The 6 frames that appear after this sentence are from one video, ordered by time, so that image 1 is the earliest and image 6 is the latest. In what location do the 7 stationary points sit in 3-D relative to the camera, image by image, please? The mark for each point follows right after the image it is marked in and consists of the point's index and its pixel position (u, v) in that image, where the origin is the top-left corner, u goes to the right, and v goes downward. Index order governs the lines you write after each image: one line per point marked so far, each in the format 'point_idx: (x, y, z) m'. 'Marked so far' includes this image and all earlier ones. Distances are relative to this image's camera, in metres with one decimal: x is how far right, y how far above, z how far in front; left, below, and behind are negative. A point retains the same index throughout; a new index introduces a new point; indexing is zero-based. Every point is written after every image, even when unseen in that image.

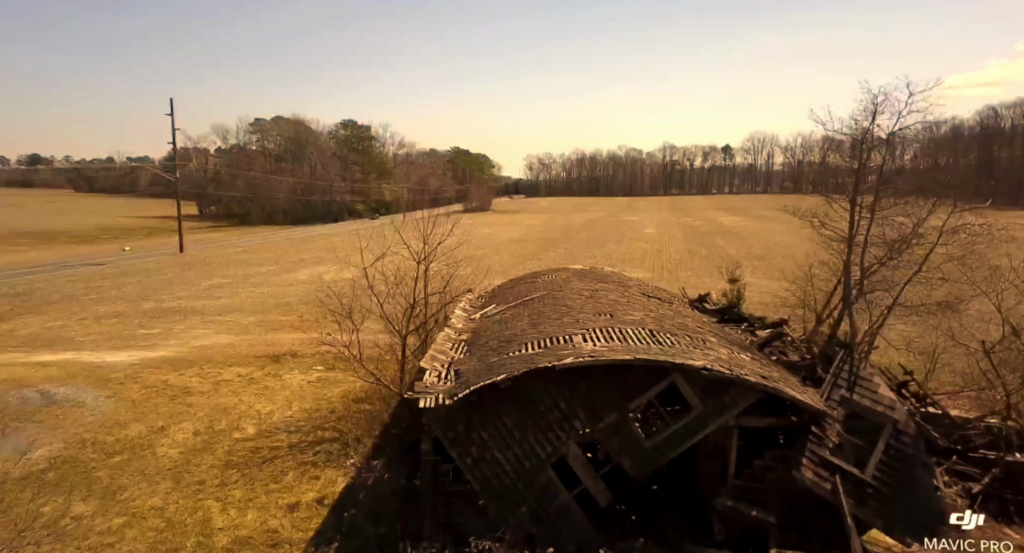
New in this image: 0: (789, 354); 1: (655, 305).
0: (+5.6, -1.6, +10.8) m
1: (+3.3, -0.7, +12.1) m
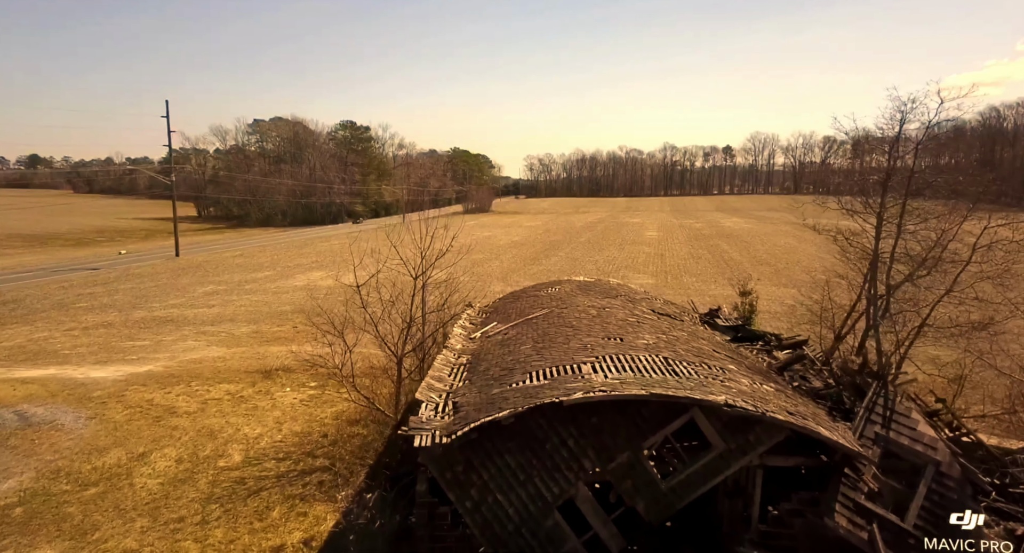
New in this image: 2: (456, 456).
0: (+5.7, -1.9, +10.1) m
1: (+3.3, -1.1, +11.4) m
2: (-0.8, -2.6, +7.8) m
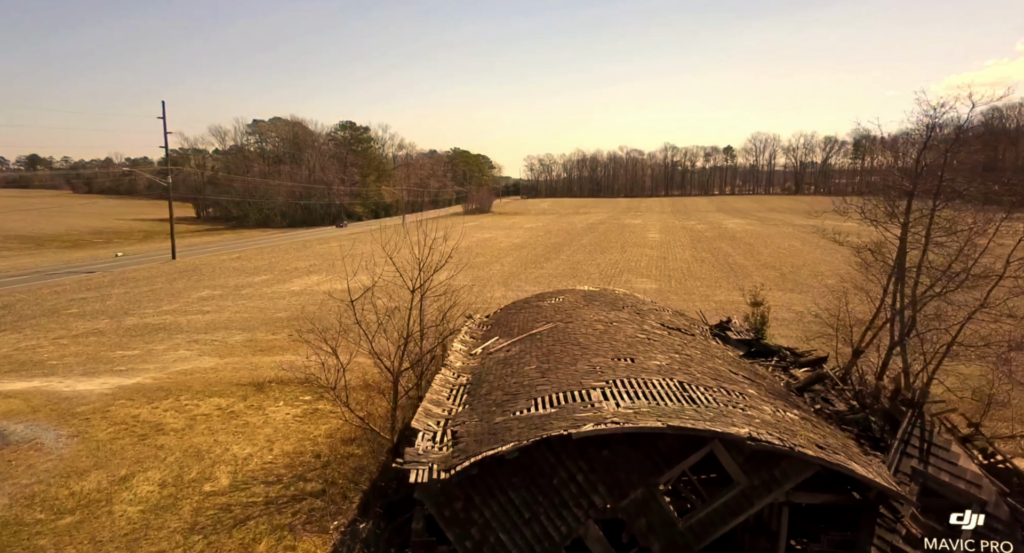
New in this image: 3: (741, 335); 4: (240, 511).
0: (+5.7, -2.2, +9.5) m
1: (+3.4, -1.3, +10.8) m
2: (-0.8, -2.9, +7.2) m
3: (+6.0, -1.5, +13.8) m
4: (-5.1, -4.4, +10.0) m
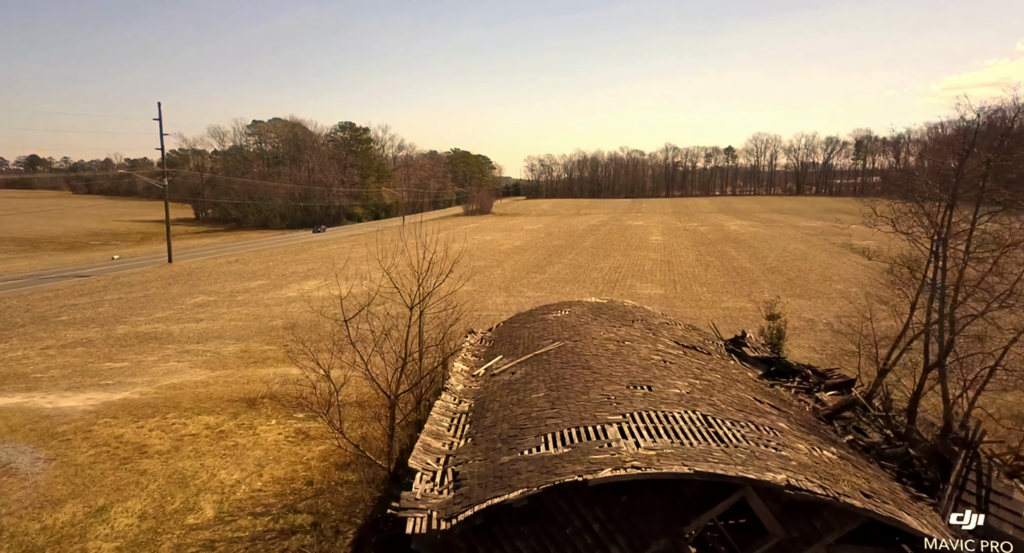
0: (+5.8, -2.5, +8.7) m
1: (+3.5, -1.7, +10.0) m
2: (-0.7, -3.2, +6.5) m
3: (+6.1, -1.8, +13.1) m
4: (-5.0, -4.7, +9.3) m
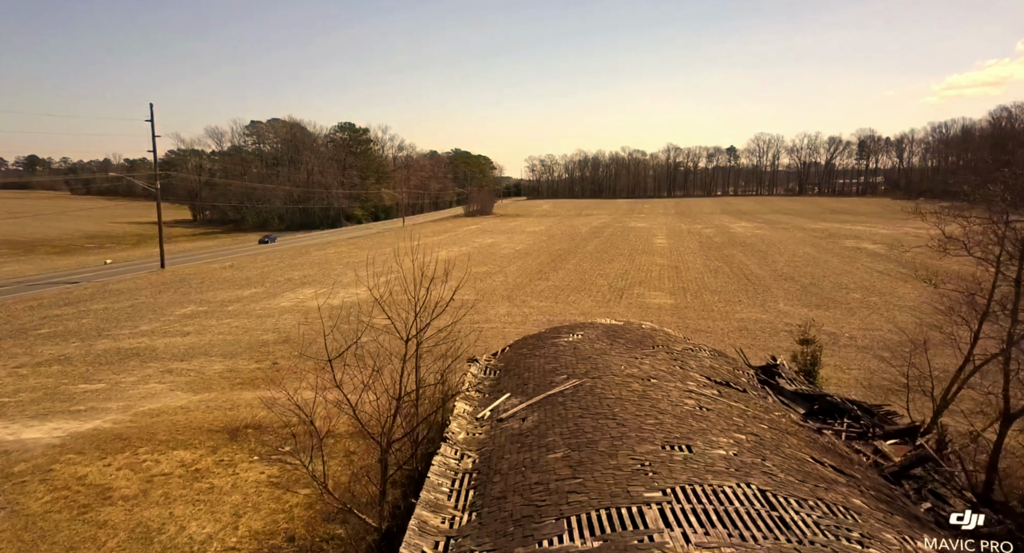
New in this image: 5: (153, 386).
0: (+6.0, -3.1, +7.3) m
1: (+3.7, -2.2, +8.7) m
2: (-0.5, -3.7, +5.1) m
3: (+6.2, -2.4, +11.7) m
4: (-4.8, -5.2, +7.9) m
5: (-12.2, -3.7, +18.1) m
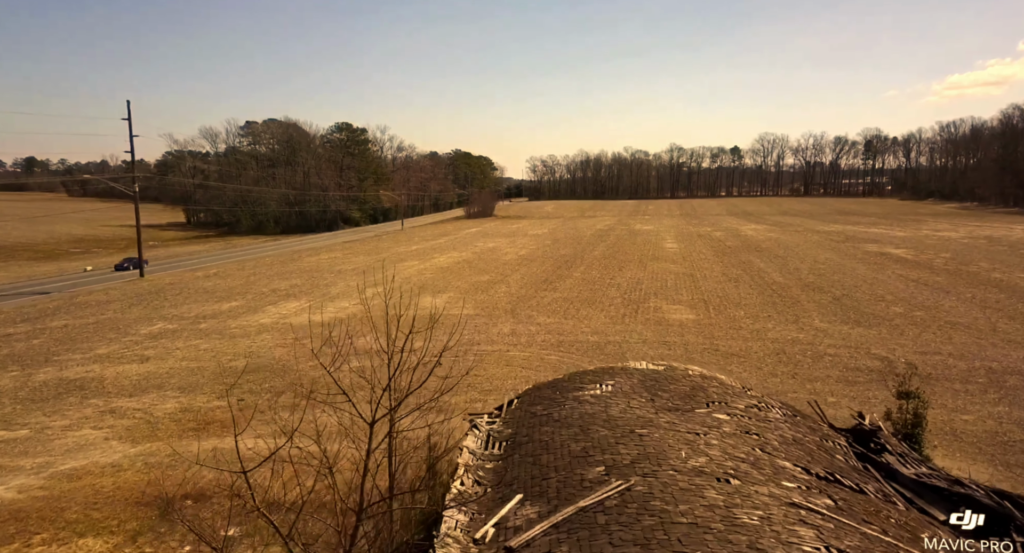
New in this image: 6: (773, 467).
0: (+6.2, -3.7, +4.2) m
1: (+3.8, -2.8, +5.5) m
2: (-0.3, -4.4, +2.0) m
3: (+6.4, -3.0, +8.6) m
4: (-4.6, -5.9, +4.8) m
5: (-12.0, -4.4, +15.0) m
6: (+3.5, -2.5, +7.2) m
